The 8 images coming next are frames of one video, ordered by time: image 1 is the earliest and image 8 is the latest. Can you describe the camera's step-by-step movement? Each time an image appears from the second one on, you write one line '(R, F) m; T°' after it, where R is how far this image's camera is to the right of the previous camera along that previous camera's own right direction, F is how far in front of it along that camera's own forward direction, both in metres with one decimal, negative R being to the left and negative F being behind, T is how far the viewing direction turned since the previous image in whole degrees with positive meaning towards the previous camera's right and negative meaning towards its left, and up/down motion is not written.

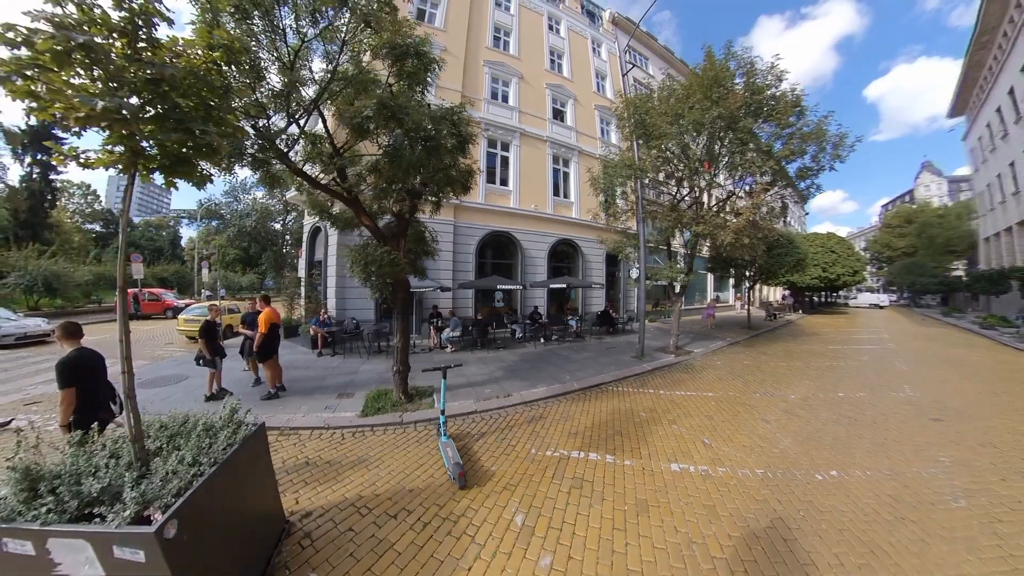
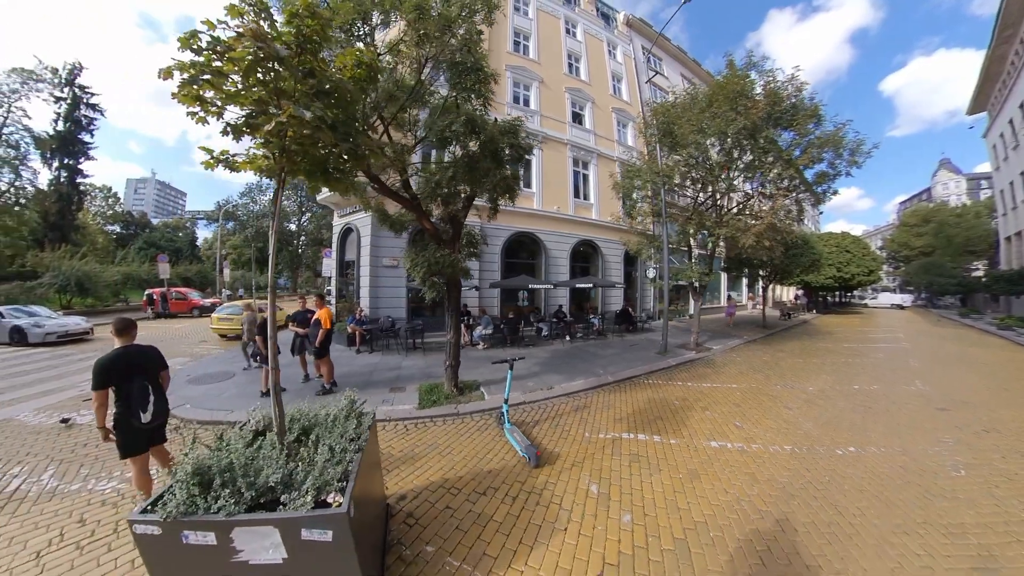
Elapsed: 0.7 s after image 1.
(-0.6, -0.5) m; -1°
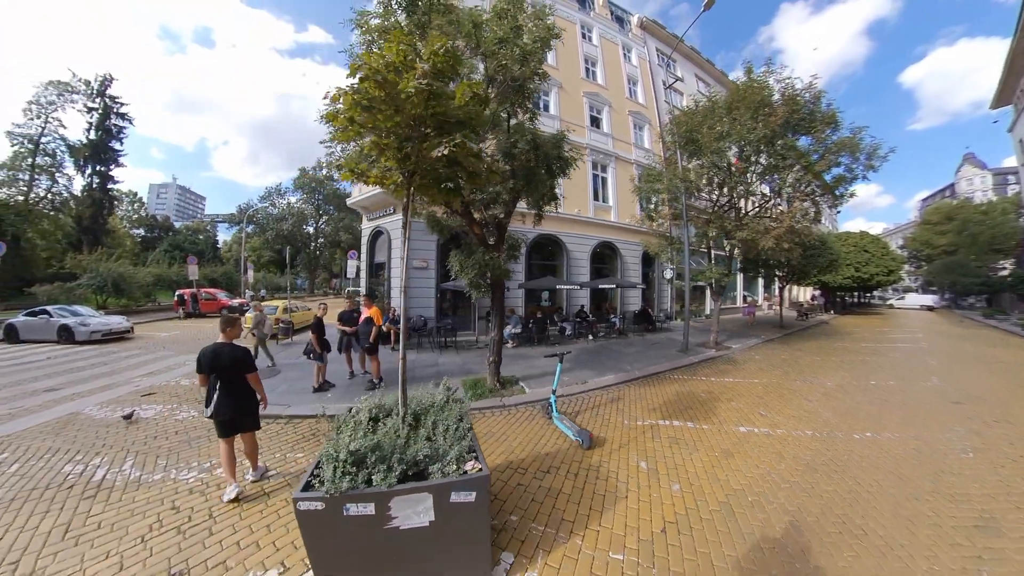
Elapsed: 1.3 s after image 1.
(-0.5, -0.5) m; -2°
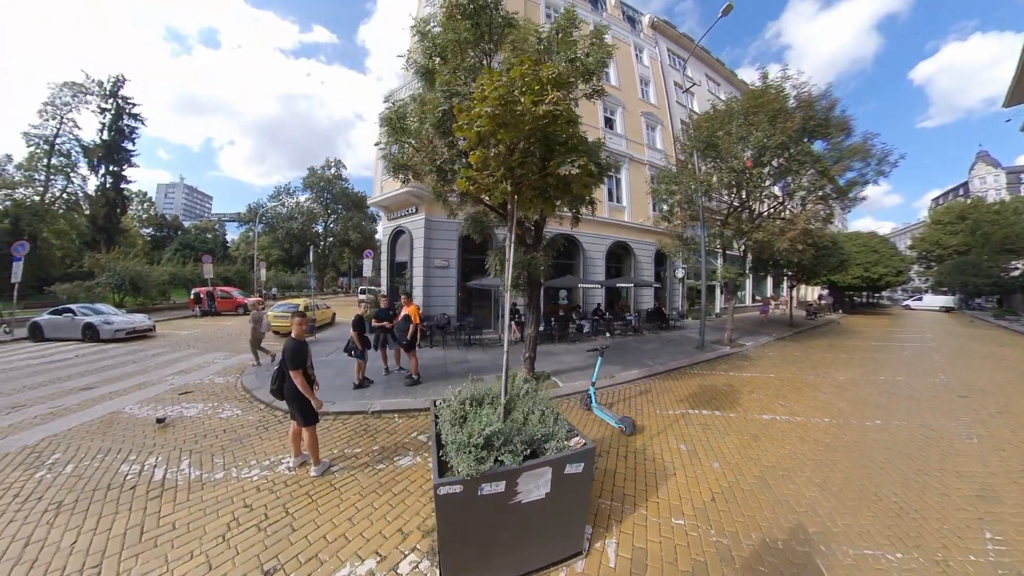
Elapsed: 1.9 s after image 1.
(-0.6, -0.4) m; -1°
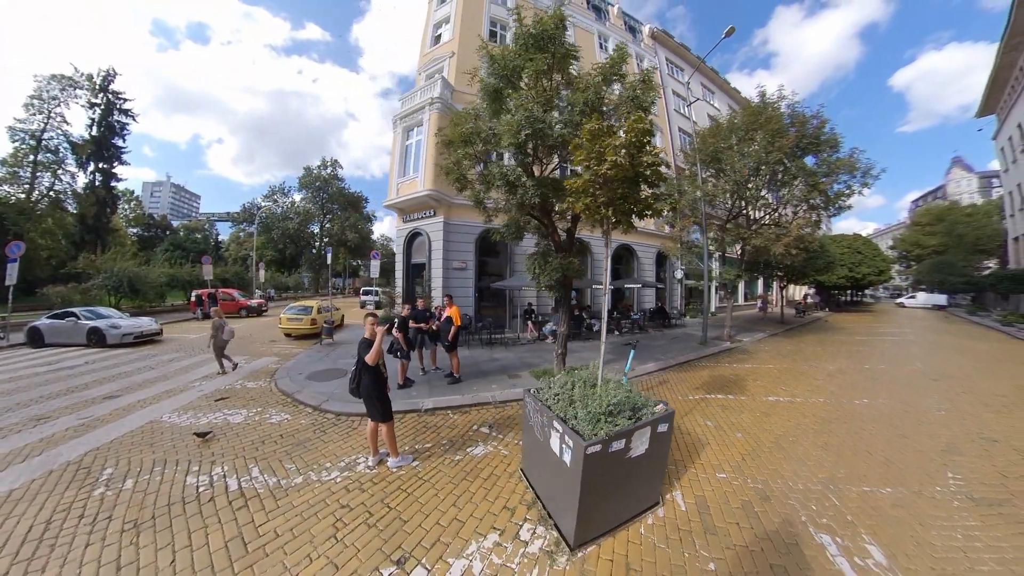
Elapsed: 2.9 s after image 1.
(-0.9, -0.7) m; +1°
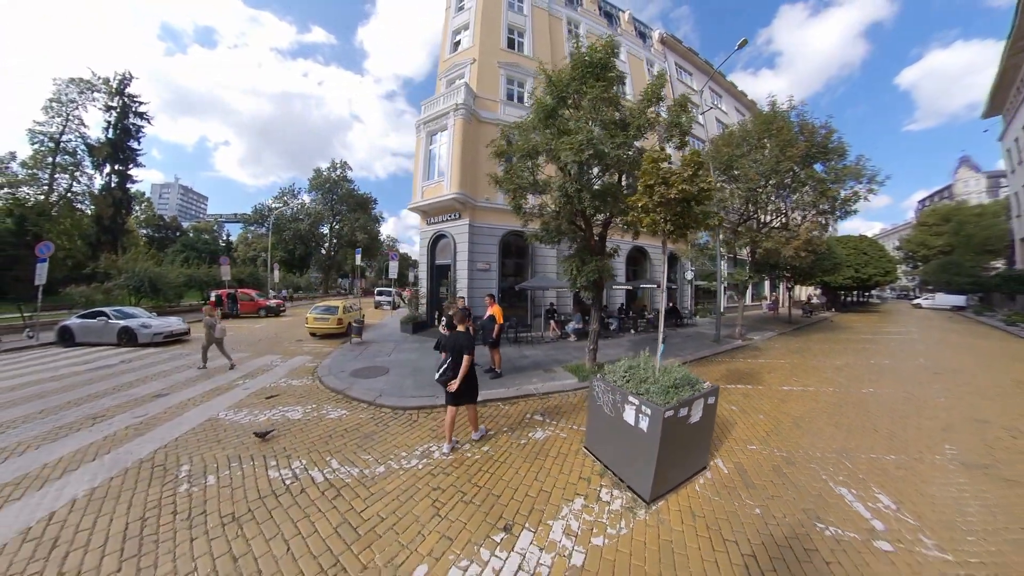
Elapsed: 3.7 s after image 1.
(-0.7, -0.7) m; 0°
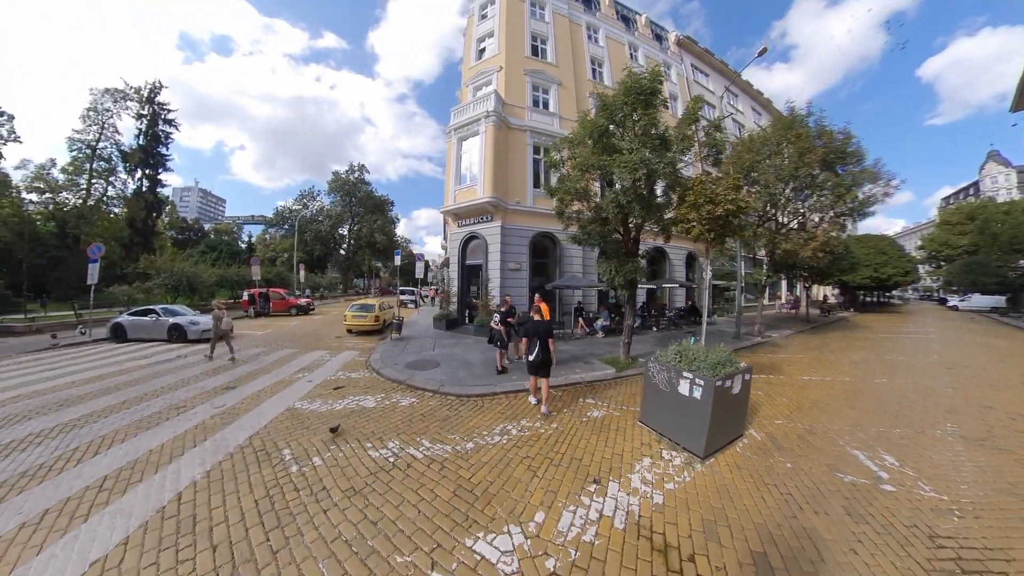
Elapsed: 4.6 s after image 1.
(-0.8, -0.9) m; -2°
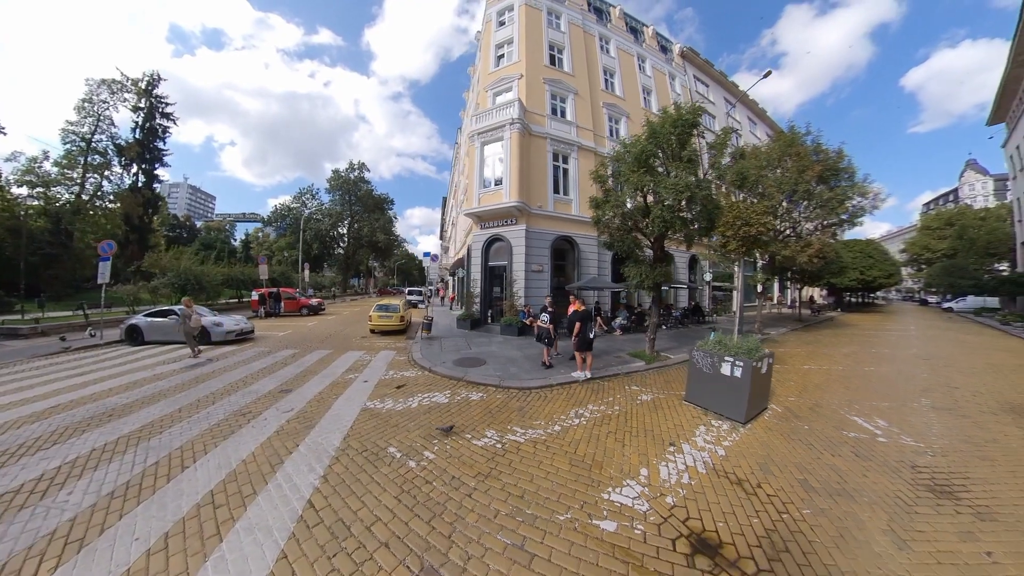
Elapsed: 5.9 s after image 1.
(-1.4, -1.0) m; +1°
